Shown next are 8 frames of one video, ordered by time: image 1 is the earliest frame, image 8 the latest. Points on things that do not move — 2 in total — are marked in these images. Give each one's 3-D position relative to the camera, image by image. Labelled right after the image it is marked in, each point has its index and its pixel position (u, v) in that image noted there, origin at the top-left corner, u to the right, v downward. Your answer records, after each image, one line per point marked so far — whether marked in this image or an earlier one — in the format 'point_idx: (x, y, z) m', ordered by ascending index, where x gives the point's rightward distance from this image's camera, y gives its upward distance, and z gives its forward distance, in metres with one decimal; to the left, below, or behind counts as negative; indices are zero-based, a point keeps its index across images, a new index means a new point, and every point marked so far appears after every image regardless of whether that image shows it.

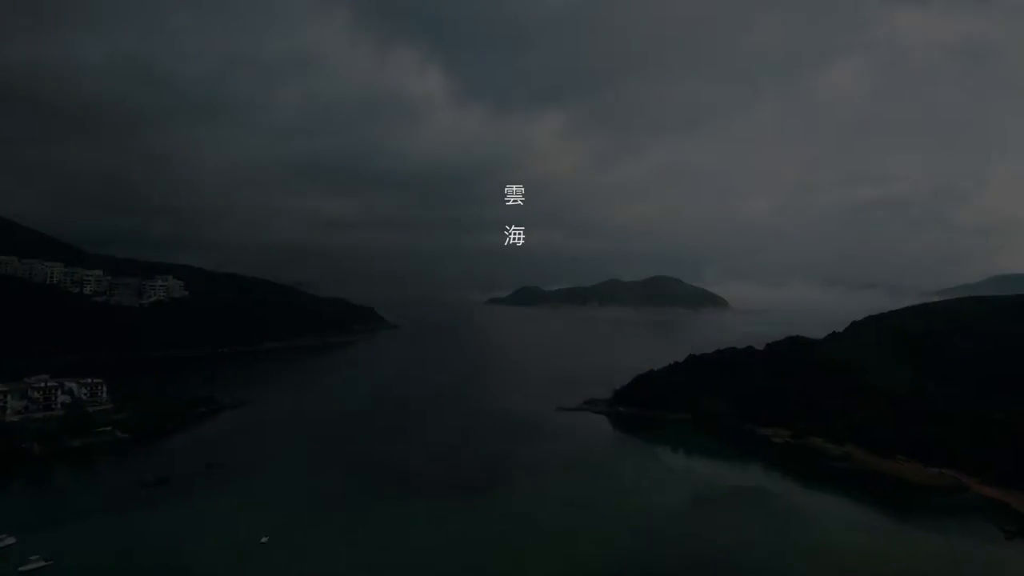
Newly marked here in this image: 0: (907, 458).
0: (+7.4, -3.2, +10.0) m
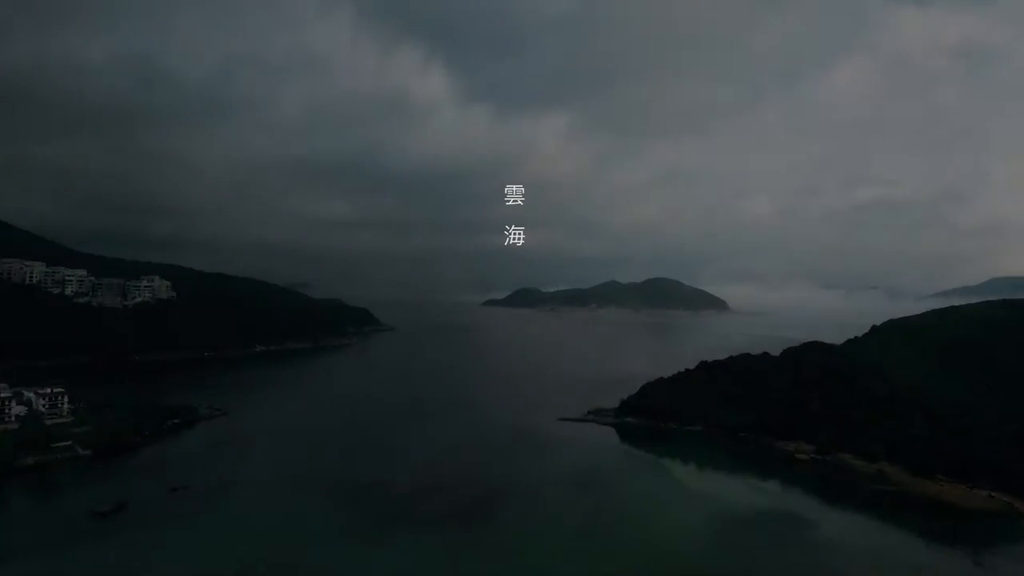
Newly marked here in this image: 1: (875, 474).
0: (+7.4, -3.2, +9.1) m
1: (+6.5, -3.3, +9.6) m
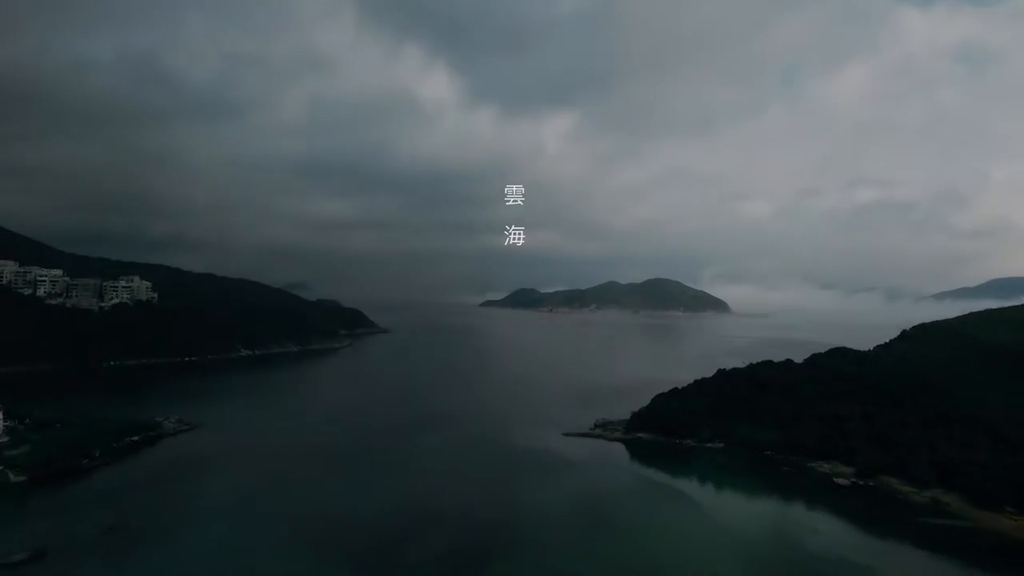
0: (+7.4, -3.2, +8.0) m
1: (+6.5, -3.3, +8.4) m
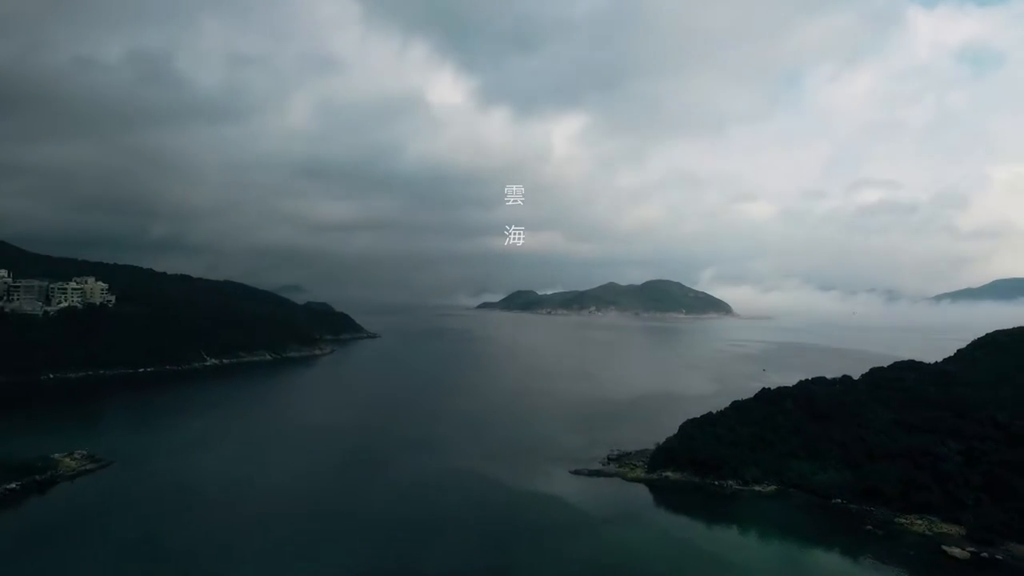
0: (+7.3, -3.2, +5.7) m
1: (+6.4, -3.3, +6.2) m
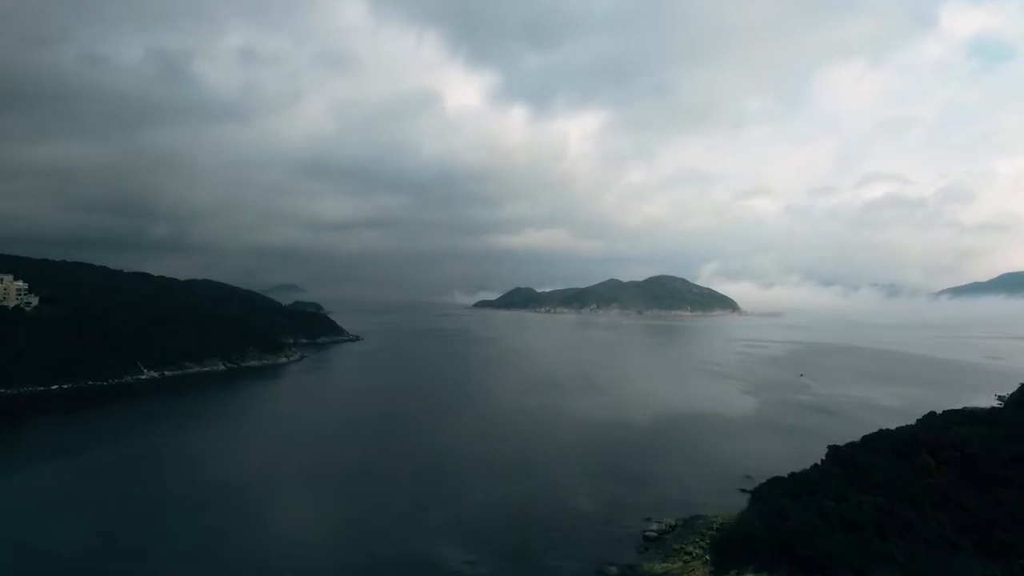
0: (+7.2, -3.1, +2.5) m
1: (+6.2, -3.2, +2.9) m
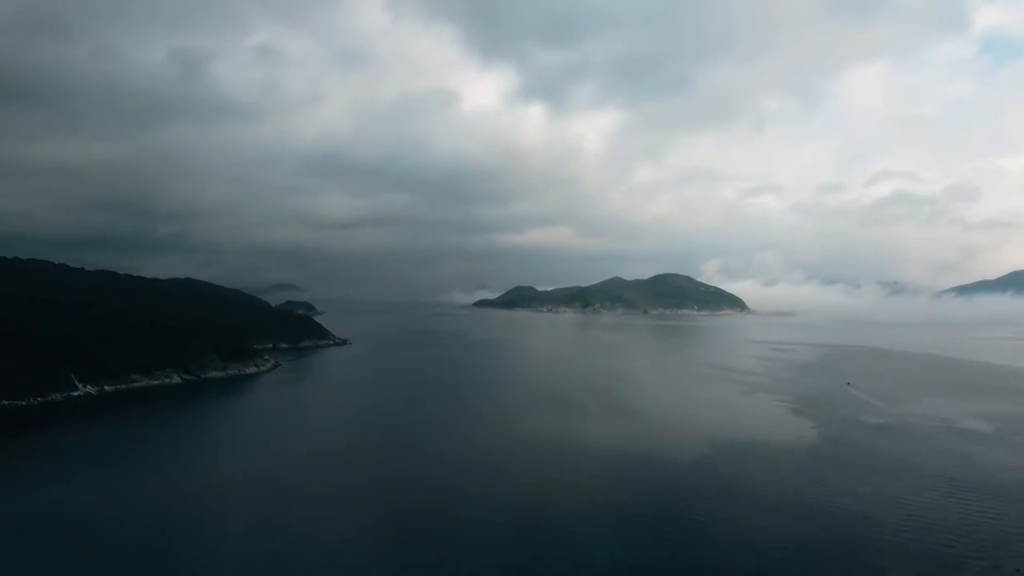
0: (+7.3, -3.1, -0.2) m
1: (+6.3, -3.2, +0.2) m
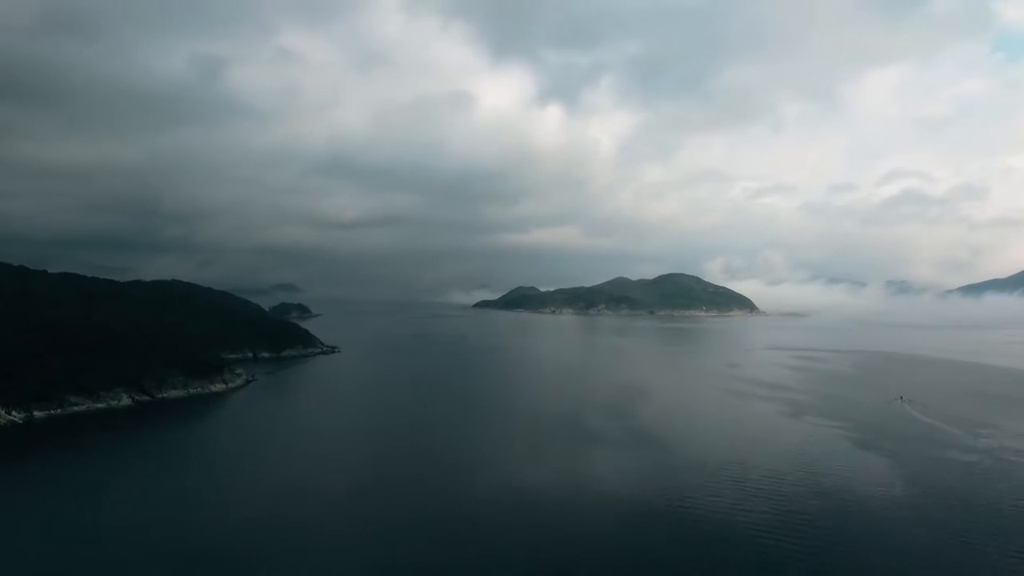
0: (+7.4, -3.2, -2.6) m
1: (+6.4, -3.3, -2.1) m
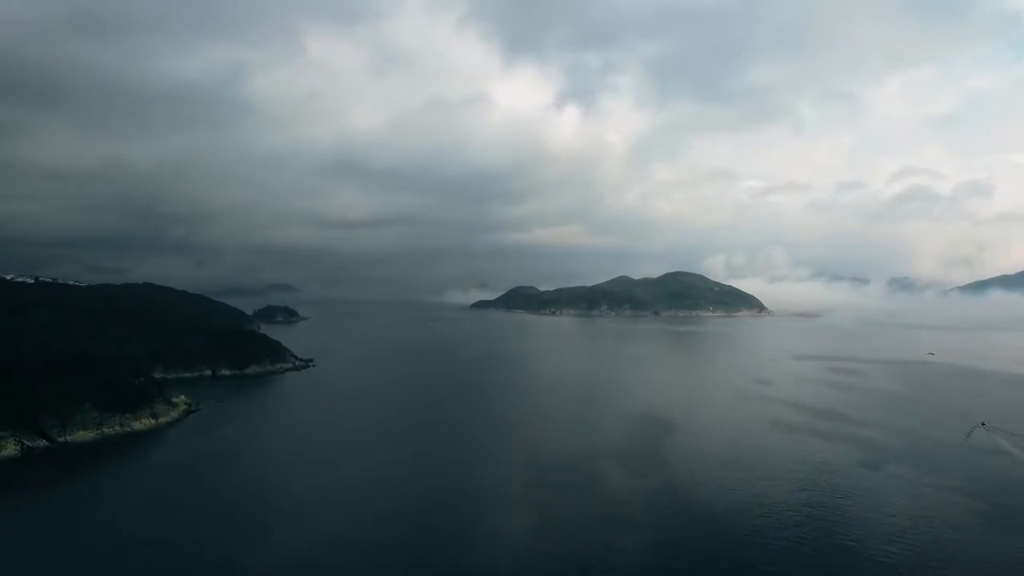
0: (+7.4, -3.5, -5.7) m
1: (+6.4, -3.6, -5.3) m
